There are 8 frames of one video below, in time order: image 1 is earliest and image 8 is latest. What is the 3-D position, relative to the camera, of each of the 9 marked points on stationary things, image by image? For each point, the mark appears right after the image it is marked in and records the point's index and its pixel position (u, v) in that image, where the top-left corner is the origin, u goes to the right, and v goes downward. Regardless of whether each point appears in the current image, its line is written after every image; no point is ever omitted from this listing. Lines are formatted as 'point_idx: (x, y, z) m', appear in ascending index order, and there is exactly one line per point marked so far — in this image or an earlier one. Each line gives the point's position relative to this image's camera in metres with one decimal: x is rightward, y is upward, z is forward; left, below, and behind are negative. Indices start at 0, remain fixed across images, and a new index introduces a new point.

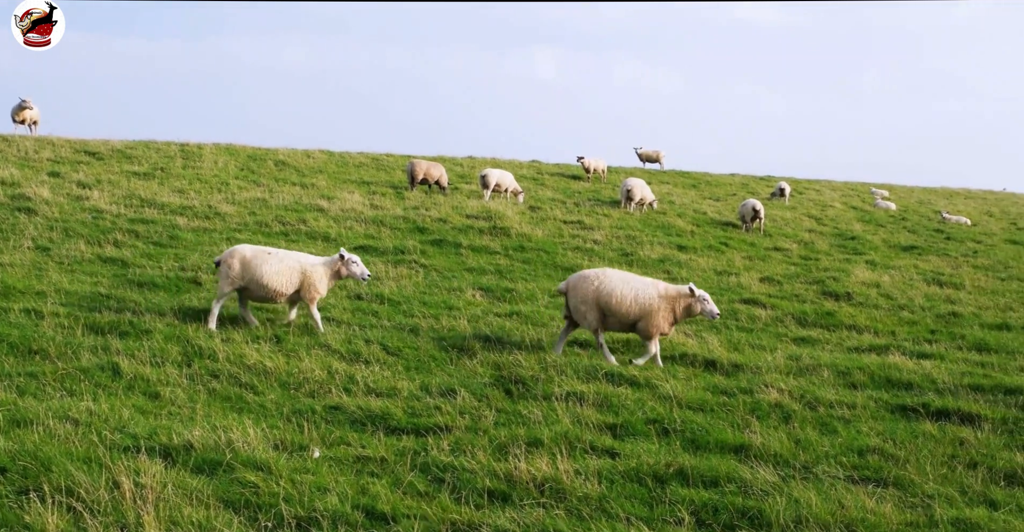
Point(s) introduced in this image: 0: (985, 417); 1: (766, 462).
0: (+6.9, -2.2, +18.6) m
1: (+3.7, -2.8, +18.1) m
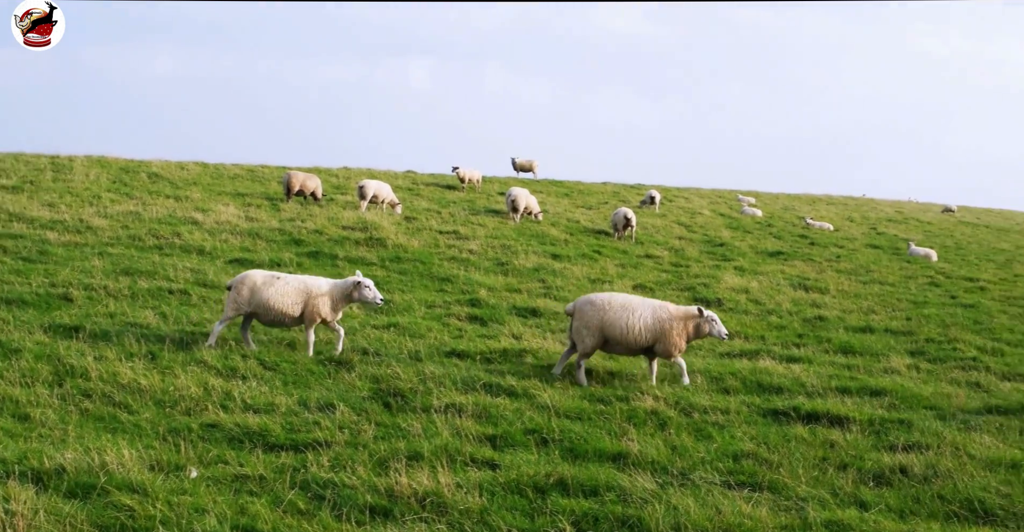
0: (+5.1, -2.3, +18.9) m
1: (+1.9, -3.0, +18.2) m
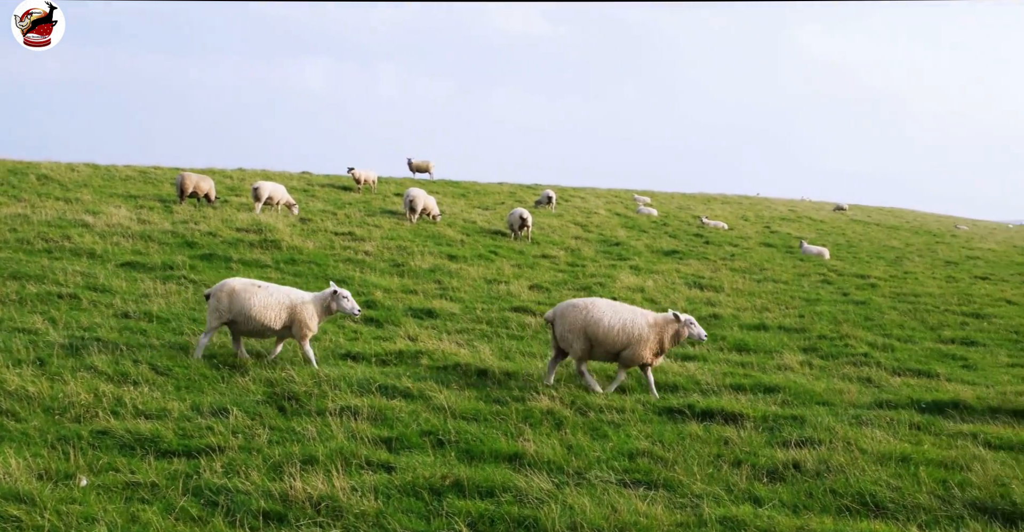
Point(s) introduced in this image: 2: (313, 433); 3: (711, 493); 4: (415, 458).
0: (+3.5, -2.3, +19.0) m
1: (+0.4, -2.9, +18.1) m
2: (-3.0, -2.5, +18.8) m
3: (+2.8, -3.2, +17.5) m
4: (-1.4, -2.8, +18.4) m
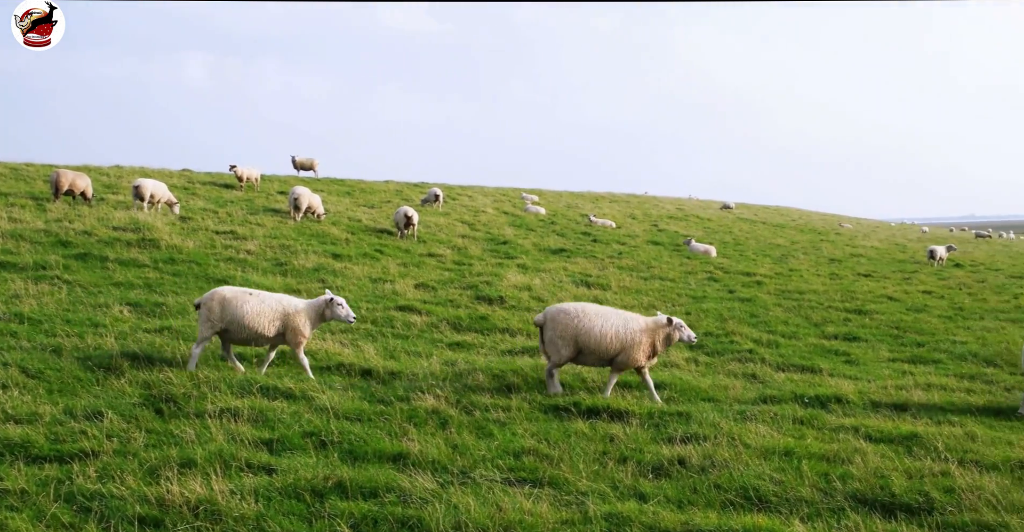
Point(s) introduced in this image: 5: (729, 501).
0: (+1.8, -2.2, +18.9) m
1: (-1.3, -2.9, +17.8) m
2: (-4.7, -2.5, +18.3) m
3: (+1.2, -3.1, +17.4) m
4: (-3.1, -2.8, +18.0) m
5: (+3.0, -3.2, +17.2) m
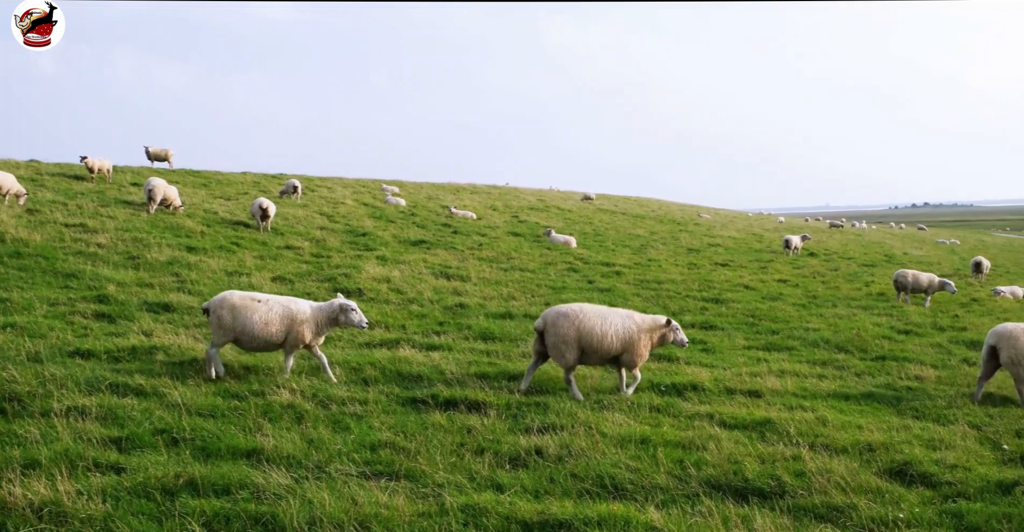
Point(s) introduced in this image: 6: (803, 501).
0: (-0.3, -2.1, +18.9) m
1: (-3.3, -2.8, +17.5) m
2: (-6.7, -2.4, +17.7) m
3: (-0.8, -3.0, +17.3) m
4: (-5.1, -2.7, +17.5) m
5: (+1.0, -3.1, +17.2) m
6: (+4.0, -3.2, +17.1) m
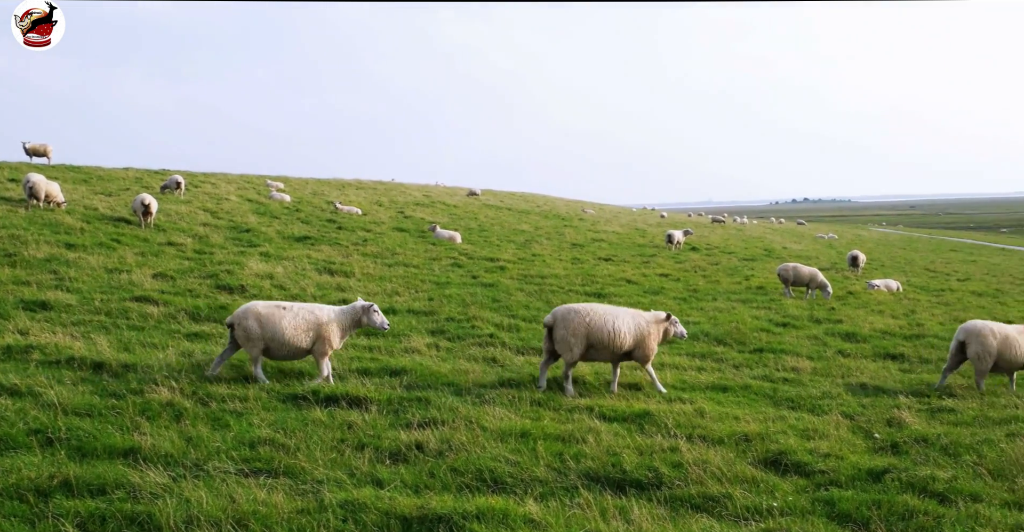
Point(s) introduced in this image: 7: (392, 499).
0: (-2.1, -2.0, +18.9) m
1: (-4.9, -2.7, +17.3) m
2: (-8.4, -2.3, +17.3) m
3: (-2.5, -2.9, +17.3) m
4: (-6.8, -2.6, +17.2) m
5: (-0.7, -3.0, +17.3) m
6: (+2.3, -3.1, +17.4) m
7: (-1.6, -3.1, +16.9) m
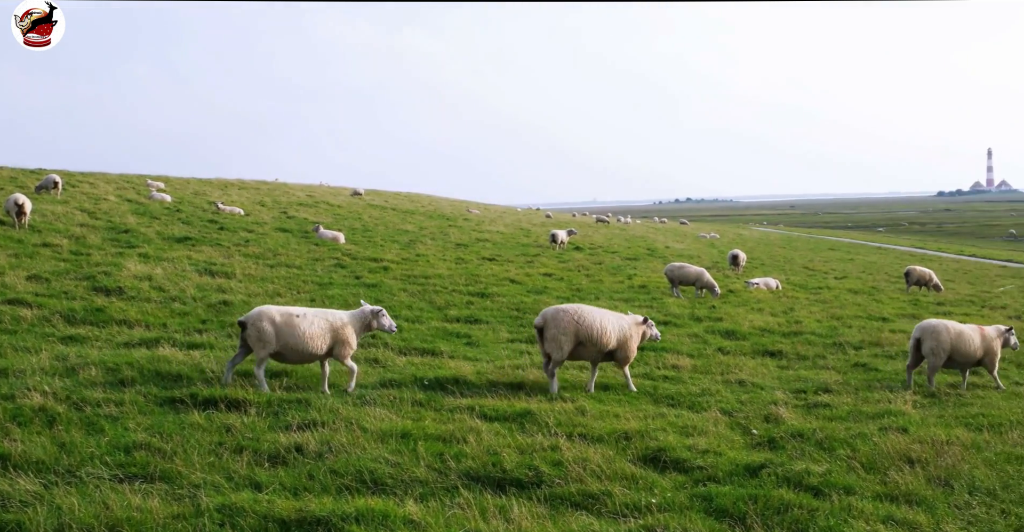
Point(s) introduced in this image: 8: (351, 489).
0: (-3.9, -2.0, +18.7) m
1: (-6.6, -2.8, +17.0) m
2: (-10.0, -2.4, +16.7) m
3: (-4.1, -2.9, +17.1) m
4: (-8.4, -2.7, +16.8) m
5: (-2.3, -3.0, +17.3) m
6: (+0.7, -3.1, +17.6) m
7: (-3.3, -3.2, +16.8) m
8: (-2.2, -3.1, +17.3) m
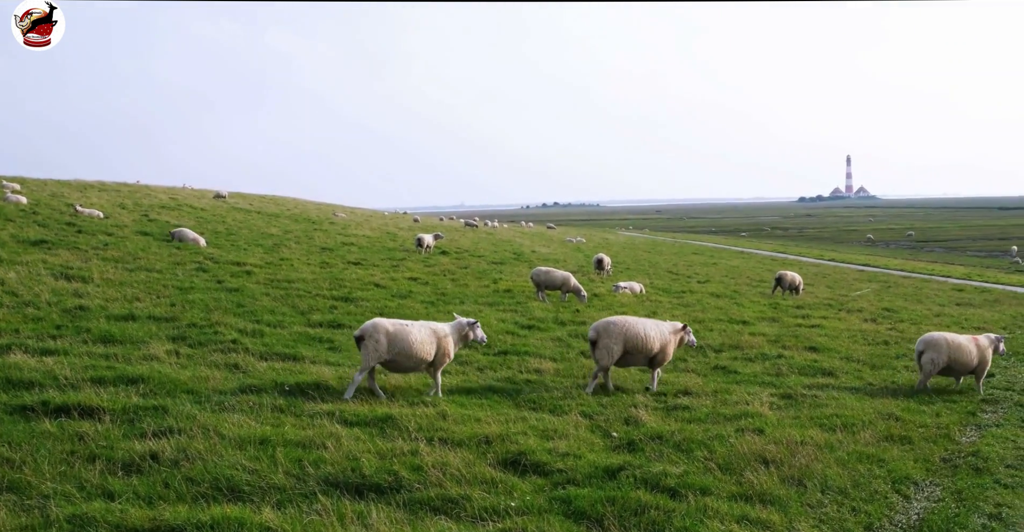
0: (-5.9, -2.1, +18.5) m
1: (-8.5, -2.8, +16.5) m
2: (-11.9, -2.5, +16.0) m
3: (-6.1, -3.0, +16.8) m
4: (-10.3, -2.7, +16.2) m
5: (-4.3, -3.1, +17.2) m
6: (-1.3, -3.2, +17.7) m
7: (-5.2, -3.3, +16.6) m
8: (-4.2, -3.2, +17.1) m
